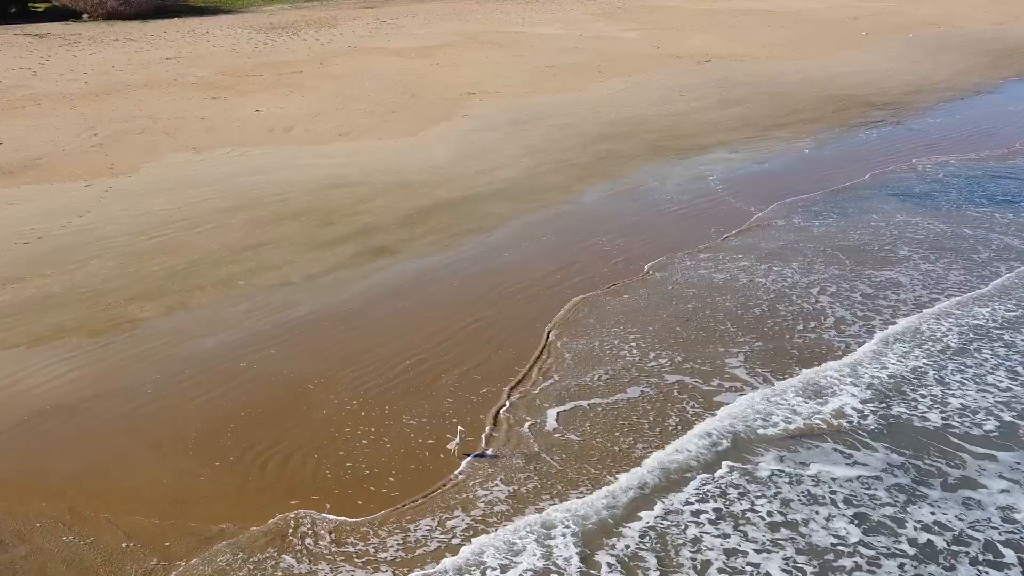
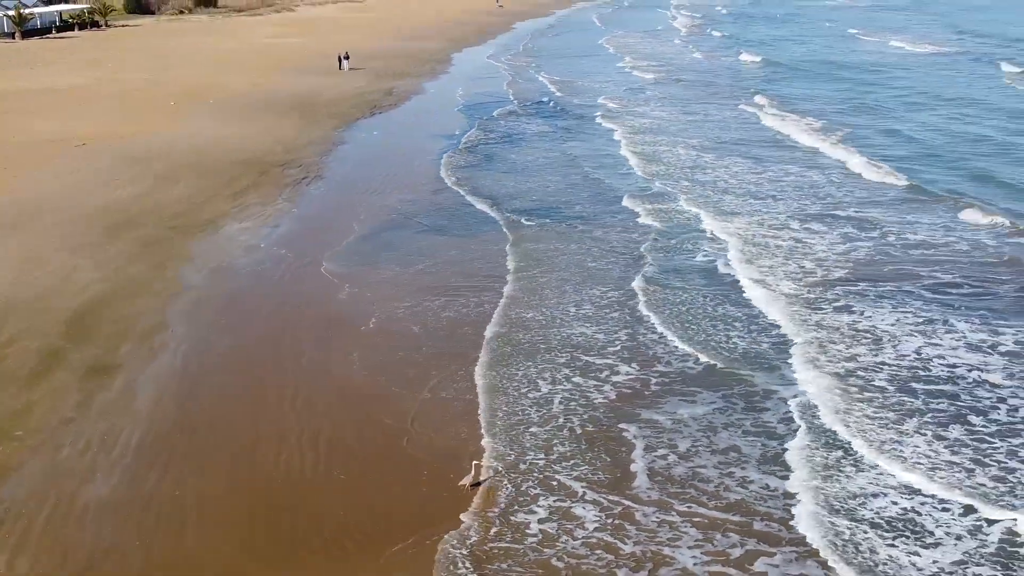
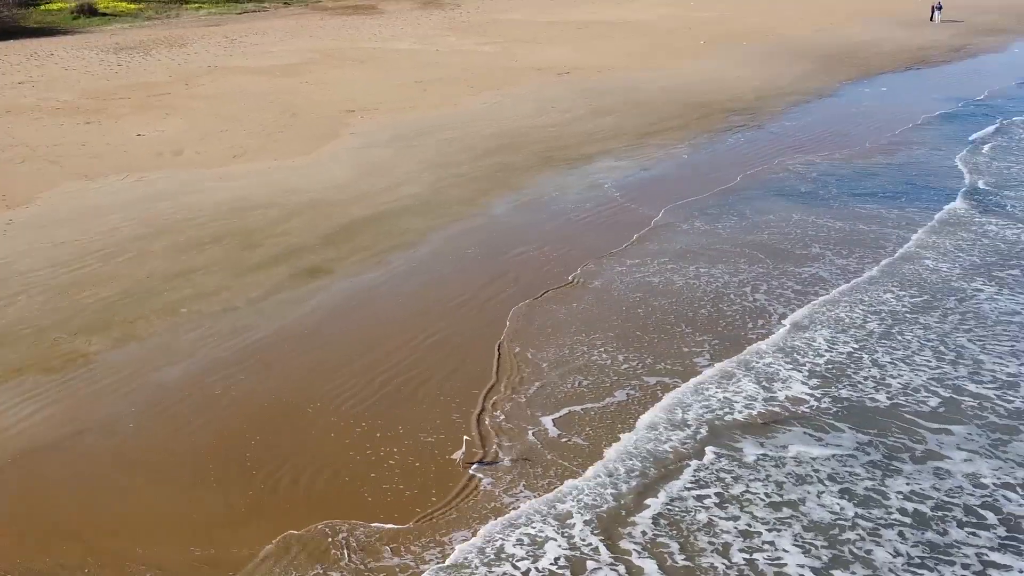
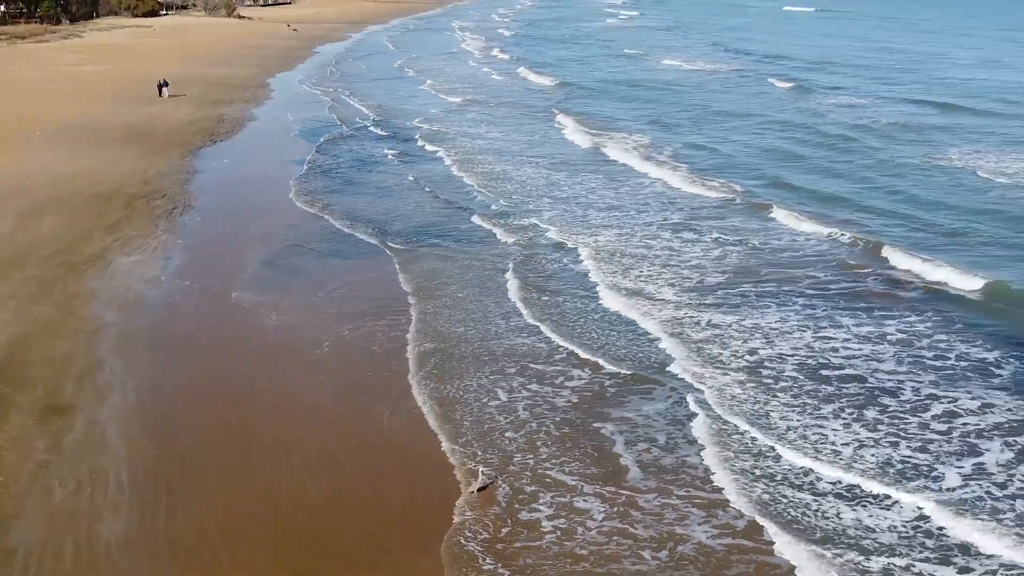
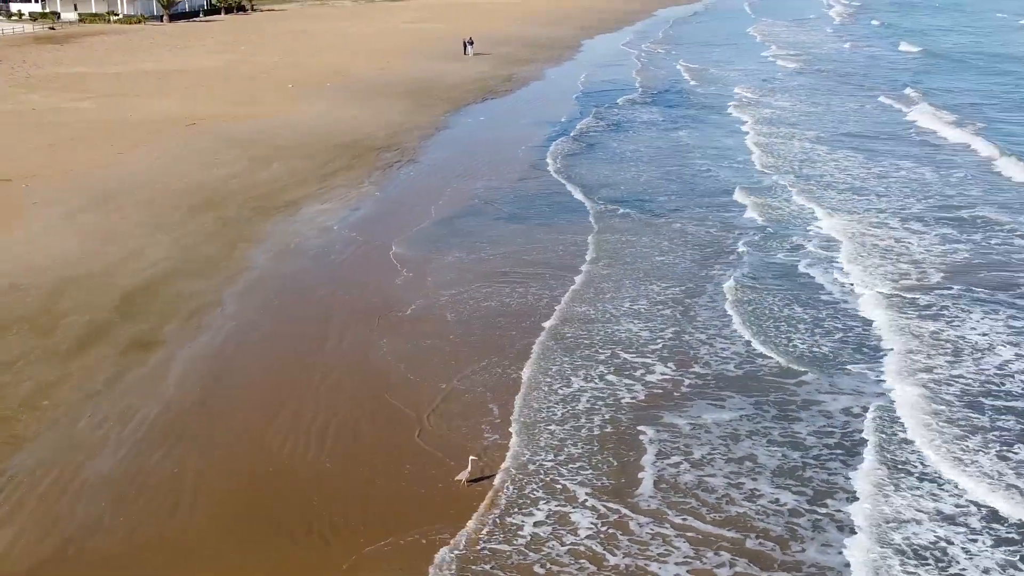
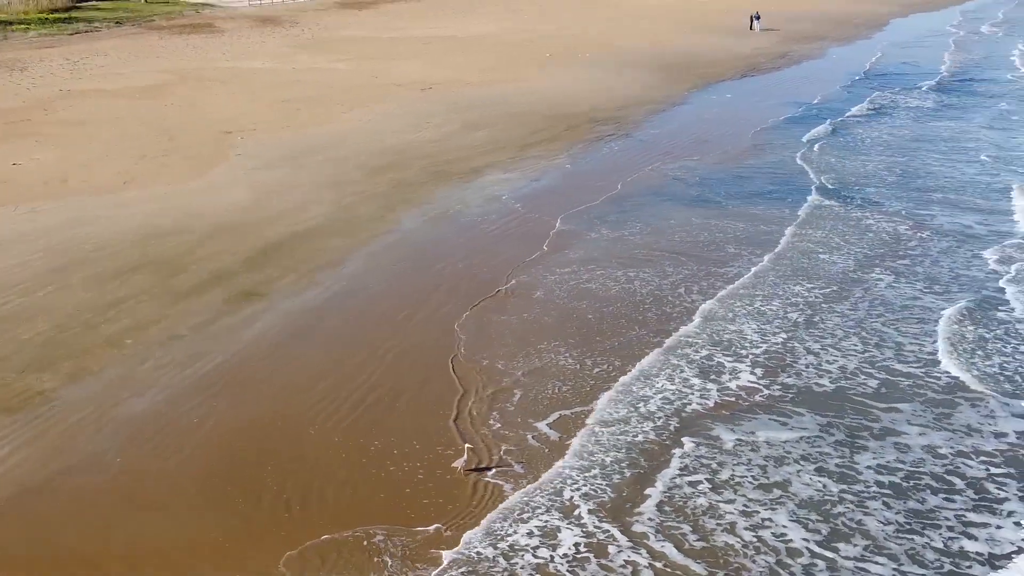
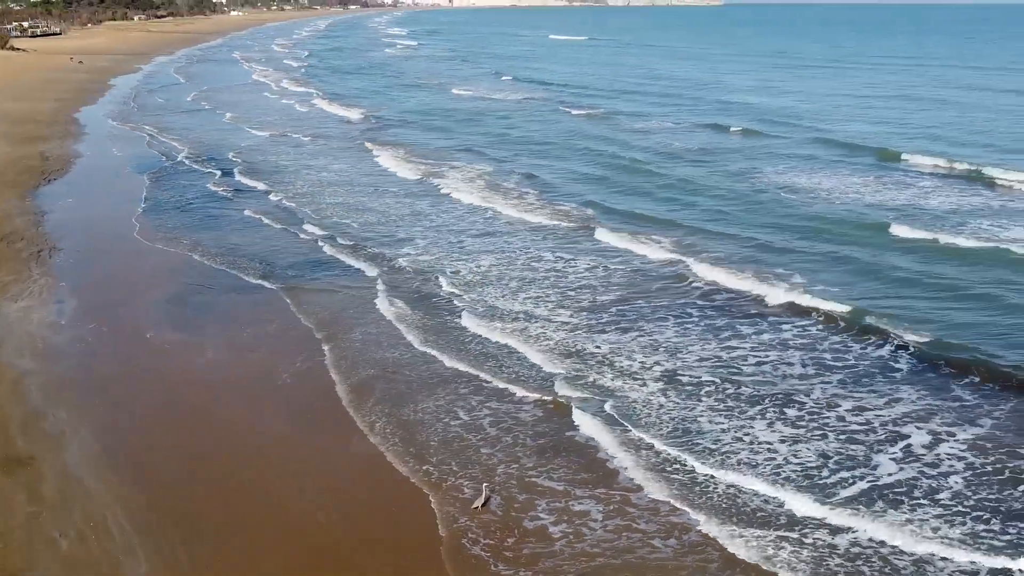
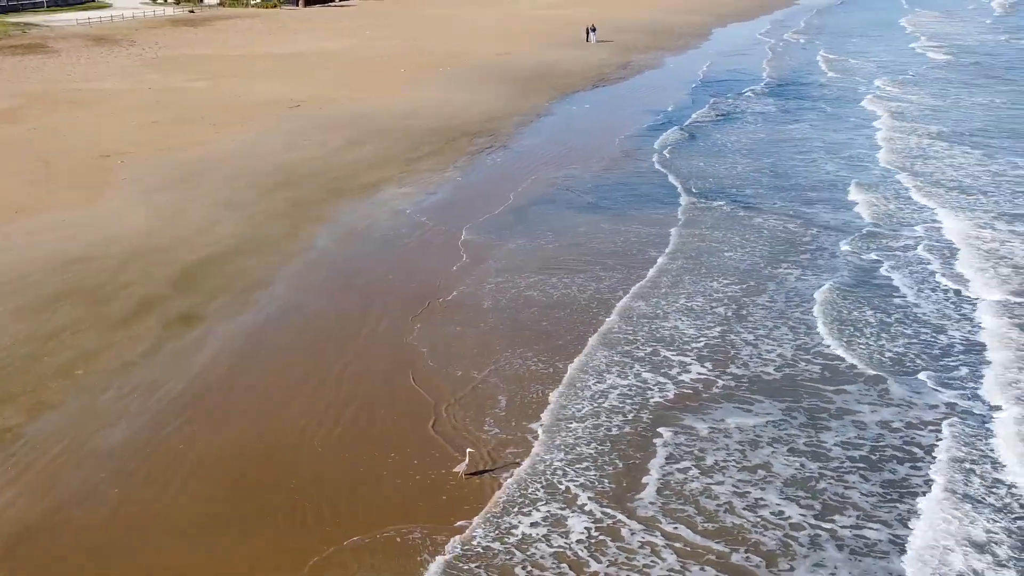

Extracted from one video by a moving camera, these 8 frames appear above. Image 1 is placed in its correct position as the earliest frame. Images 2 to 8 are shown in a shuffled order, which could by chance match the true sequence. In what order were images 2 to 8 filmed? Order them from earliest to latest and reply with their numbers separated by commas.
3, 6, 8, 5, 2, 4, 7
